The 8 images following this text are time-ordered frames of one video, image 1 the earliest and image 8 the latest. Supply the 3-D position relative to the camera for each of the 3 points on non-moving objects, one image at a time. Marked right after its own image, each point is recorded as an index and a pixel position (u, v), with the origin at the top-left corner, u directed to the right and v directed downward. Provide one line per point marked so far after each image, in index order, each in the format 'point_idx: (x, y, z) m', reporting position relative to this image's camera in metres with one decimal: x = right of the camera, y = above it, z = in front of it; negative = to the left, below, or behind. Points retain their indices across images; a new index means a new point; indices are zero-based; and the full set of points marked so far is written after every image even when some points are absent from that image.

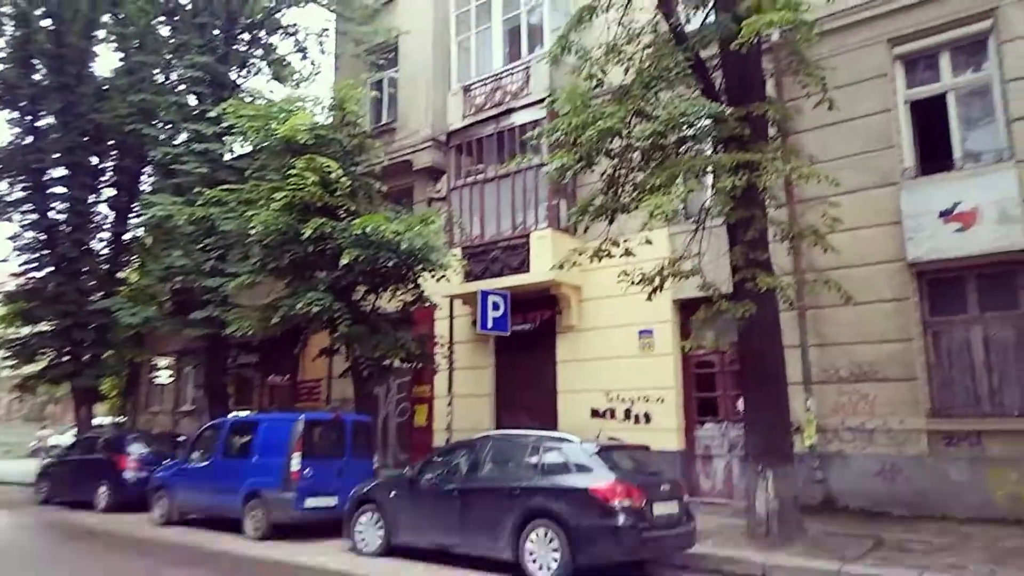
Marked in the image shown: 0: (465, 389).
0: (-0.9, -1.9, +13.7) m
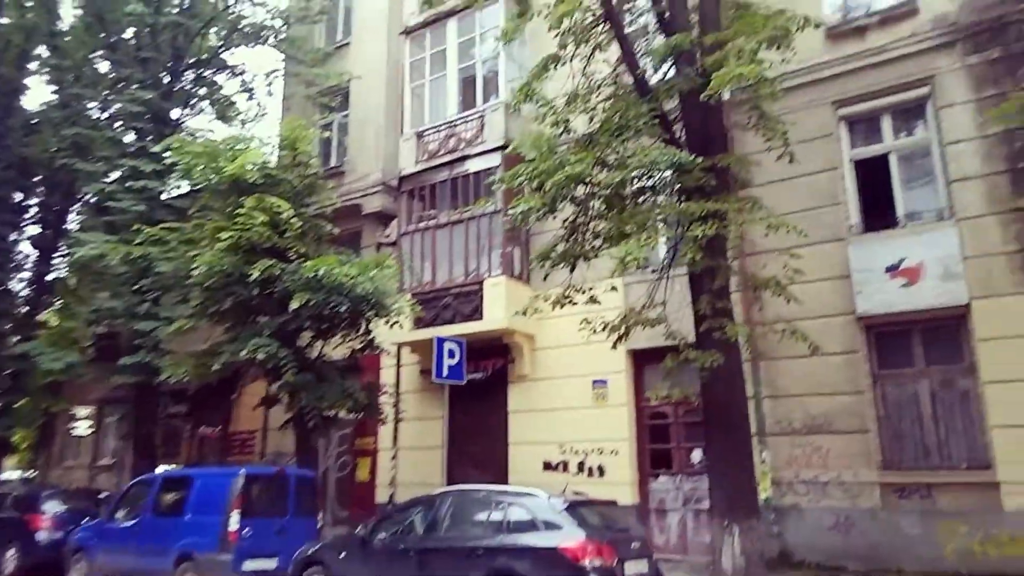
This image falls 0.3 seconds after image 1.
0: (-1.8, -2.8, +13.2) m
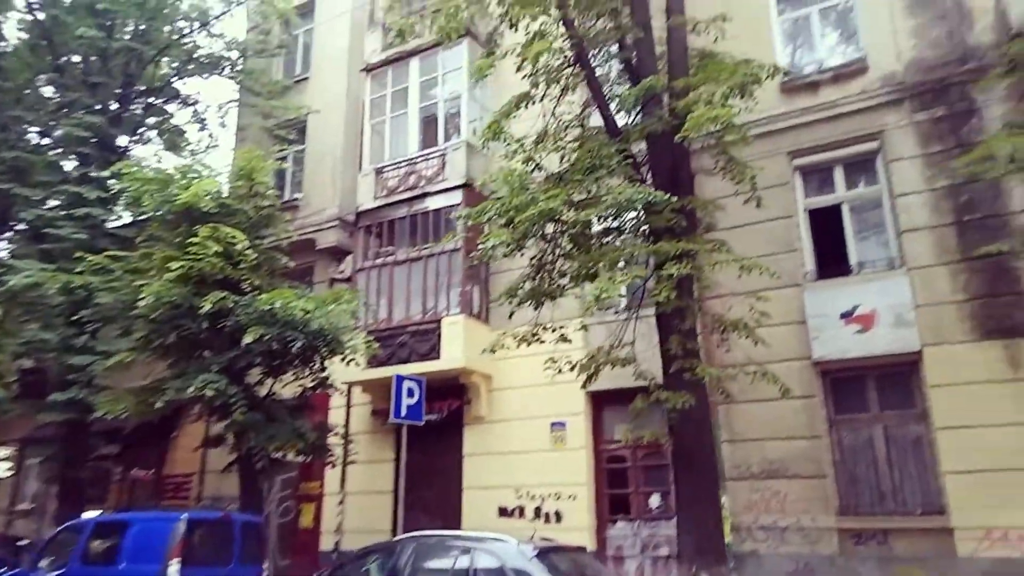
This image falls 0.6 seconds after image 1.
0: (-2.7, -3.4, +12.7) m
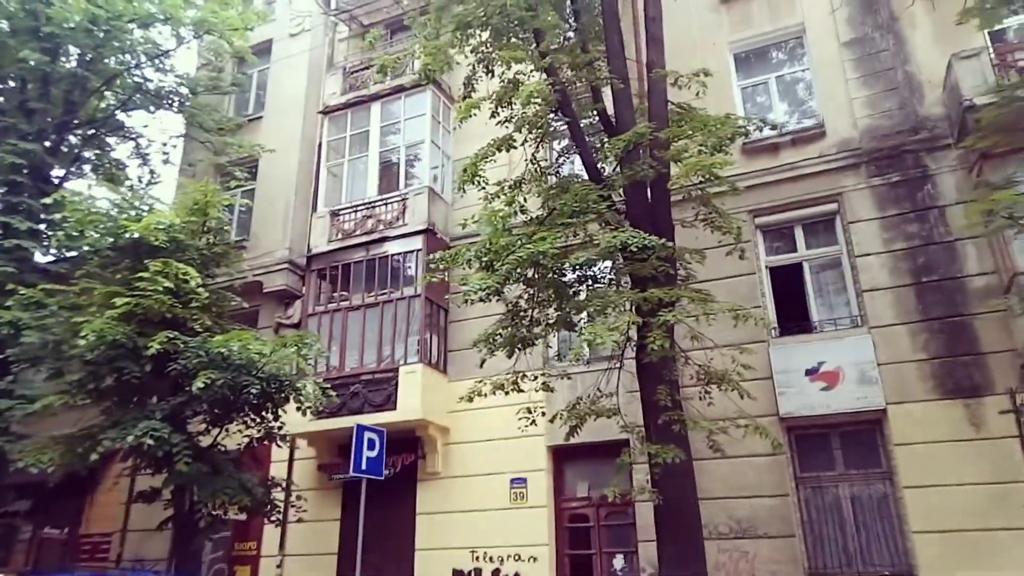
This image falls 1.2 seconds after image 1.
0: (-3.4, -4.2, +11.8) m
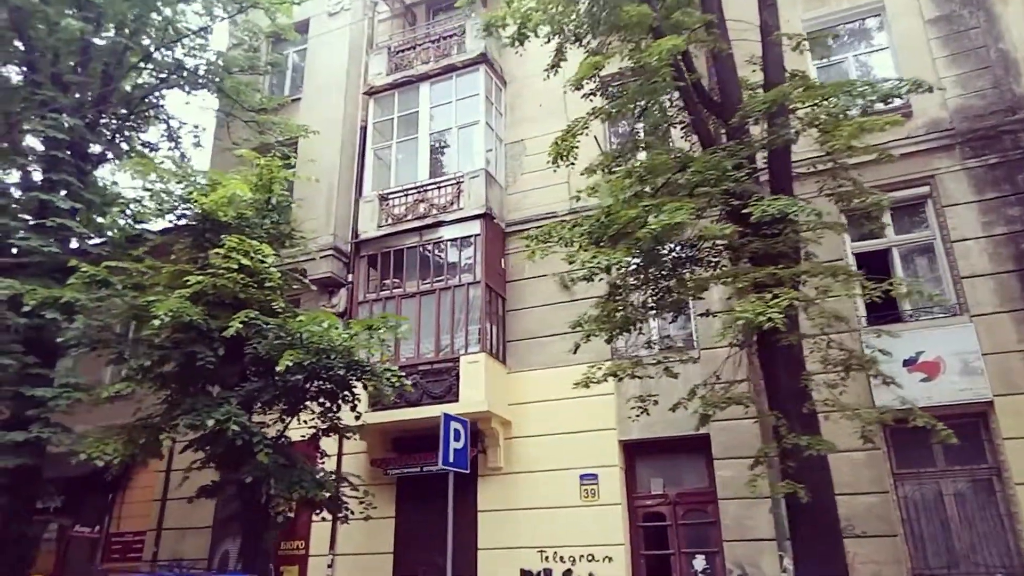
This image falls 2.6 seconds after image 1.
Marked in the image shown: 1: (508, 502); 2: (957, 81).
0: (-2.4, -4.0, +11.2) m
1: (-0.1, -3.1, +10.6) m
2: (+6.3, +2.9, +10.2) m
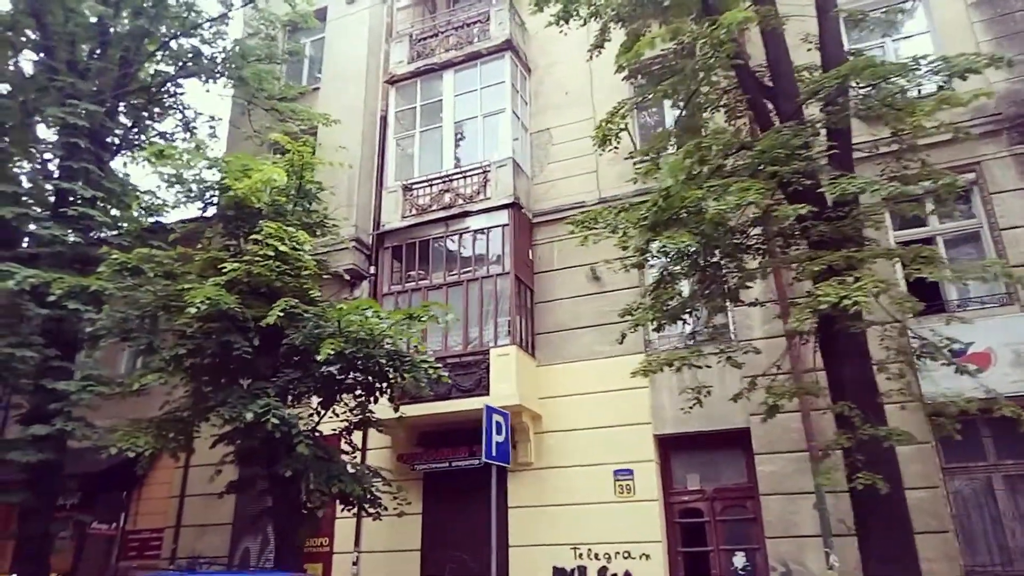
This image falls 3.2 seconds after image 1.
0: (-2.0, -3.8, +10.9) m
1: (+0.4, -3.0, +10.4) m
2: (+6.8, +3.1, +10.0) m
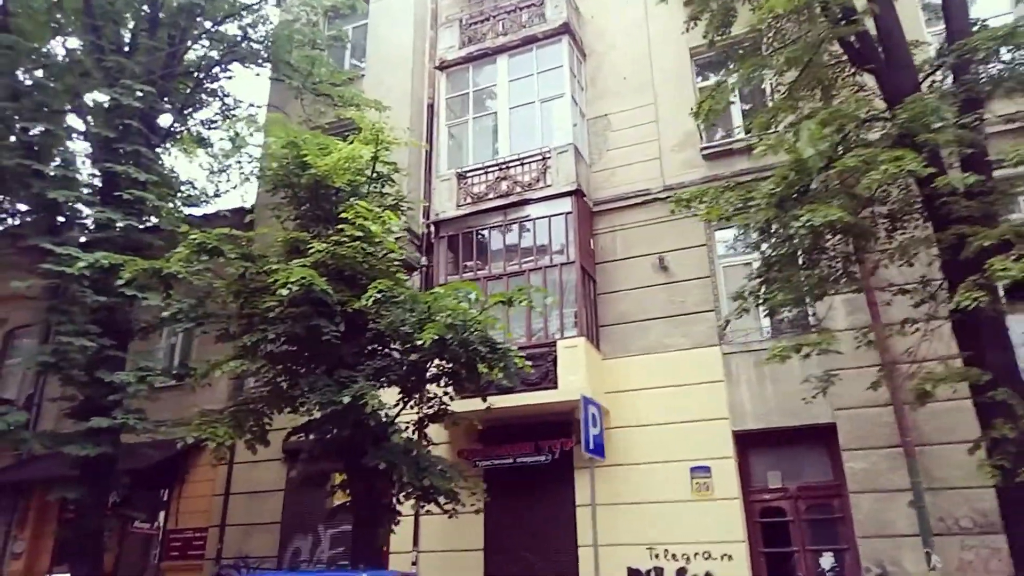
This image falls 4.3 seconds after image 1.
0: (-1.0, -3.7, +10.5) m
1: (+1.3, -2.9, +9.9) m
2: (+7.7, +3.2, +9.6) m
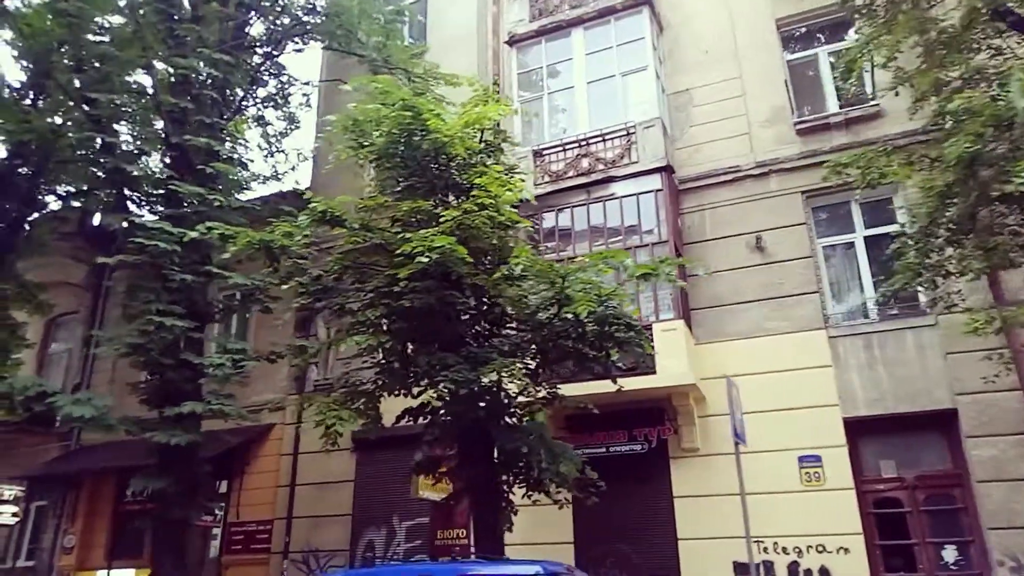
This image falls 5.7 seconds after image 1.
0: (+0.2, -3.4, +10.0) m
1: (+2.6, -2.6, +9.4) m
2: (+9.0, +3.5, +9.0) m
